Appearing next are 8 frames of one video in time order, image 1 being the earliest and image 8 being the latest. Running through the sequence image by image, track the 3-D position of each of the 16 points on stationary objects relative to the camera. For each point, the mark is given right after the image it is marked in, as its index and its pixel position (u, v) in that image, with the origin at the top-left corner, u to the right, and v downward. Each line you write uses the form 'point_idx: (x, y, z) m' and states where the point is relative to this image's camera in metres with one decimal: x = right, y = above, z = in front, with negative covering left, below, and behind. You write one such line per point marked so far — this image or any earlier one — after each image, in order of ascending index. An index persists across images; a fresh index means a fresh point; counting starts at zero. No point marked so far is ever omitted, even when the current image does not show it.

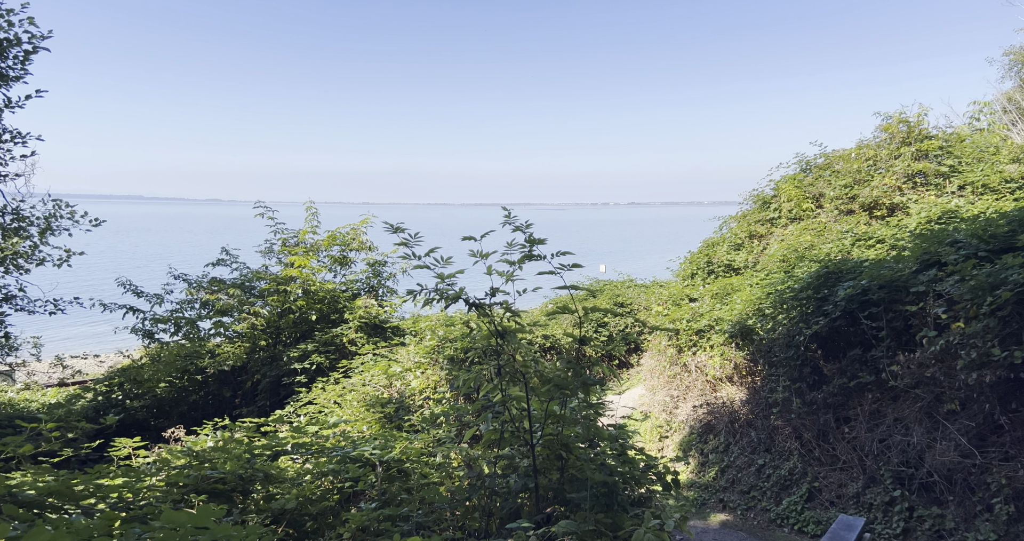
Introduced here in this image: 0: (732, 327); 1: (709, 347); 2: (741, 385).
0: (+2.8, -0.7, +9.8) m
1: (+2.6, -1.1, +10.5) m
2: (+2.9, -1.5, +9.8) m
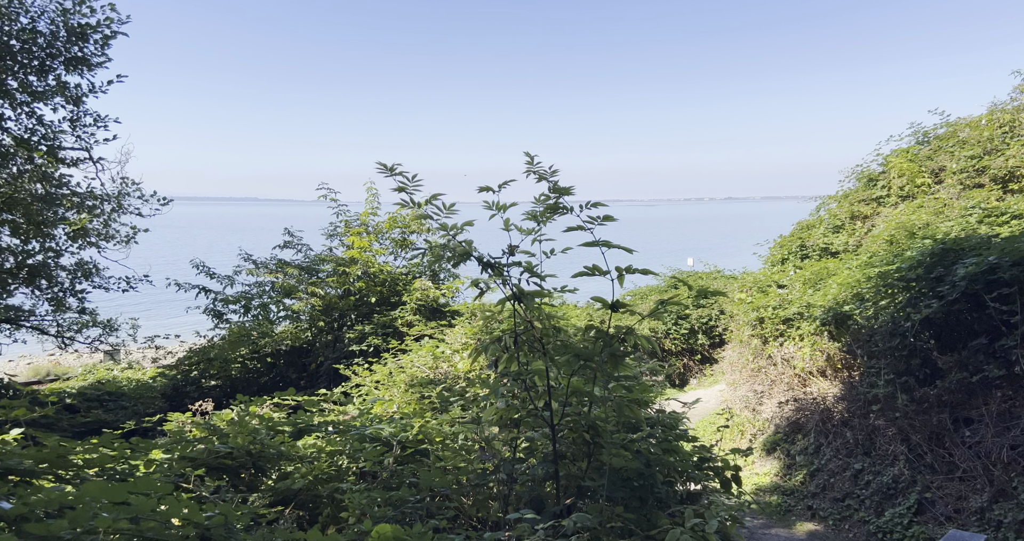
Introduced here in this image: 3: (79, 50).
0: (+3.6, -0.5, +8.7) m
1: (+3.5, -0.8, +9.4) m
2: (+3.7, -1.2, +8.7) m
3: (-5.7, +2.9, +10.0) m
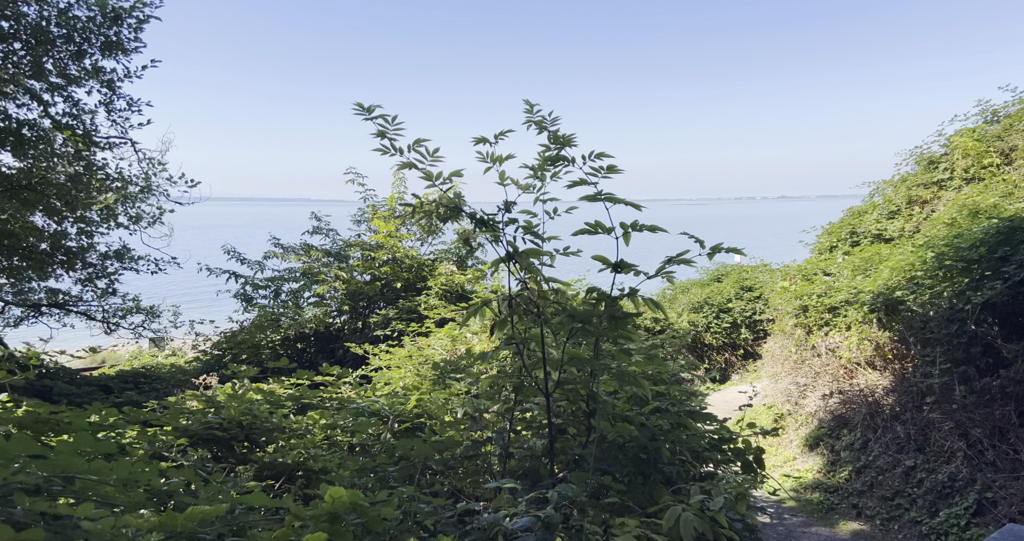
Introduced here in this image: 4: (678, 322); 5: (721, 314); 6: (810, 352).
0: (+3.8, -0.3, +8.1) m
1: (+3.8, -0.6, +8.8) m
2: (+3.9, -1.1, +8.0) m
3: (-5.3, +3.1, +10.1) m
4: (+3.2, -0.9, +14.8) m
5: (+4.0, -0.8, +14.8) m
6: (+3.6, -1.0, +9.3) m
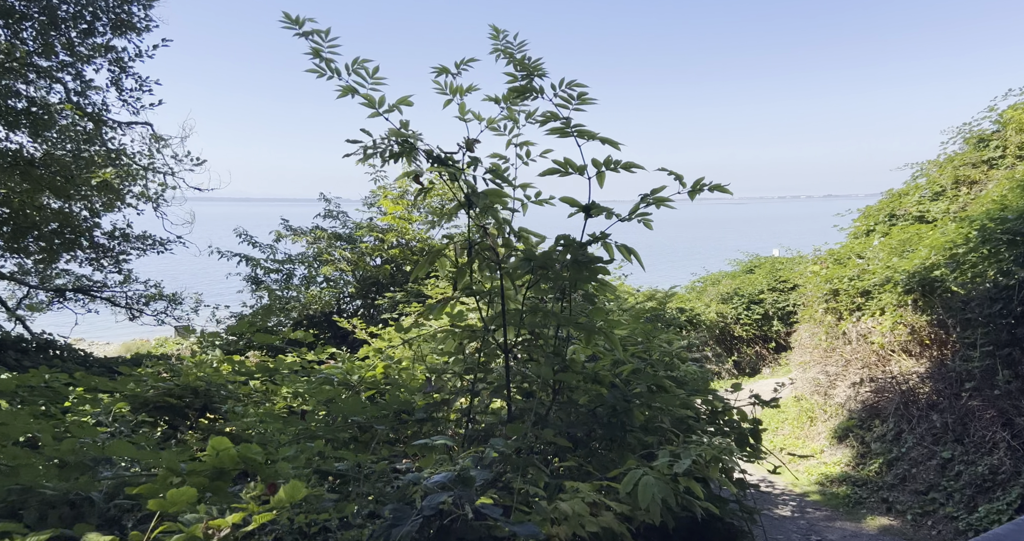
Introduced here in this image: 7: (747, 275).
0: (+3.9, -0.1, +7.5) m
1: (+3.9, -0.4, +8.2) m
2: (+4.0, -0.8, +7.4) m
3: (-5.1, +3.4, +10.0) m
4: (+3.6, -0.8, +14.2) m
5: (+4.4, -0.6, +14.1) m
6: (+3.8, -0.8, +8.7) m
7: (+4.6, -0.1, +15.0) m
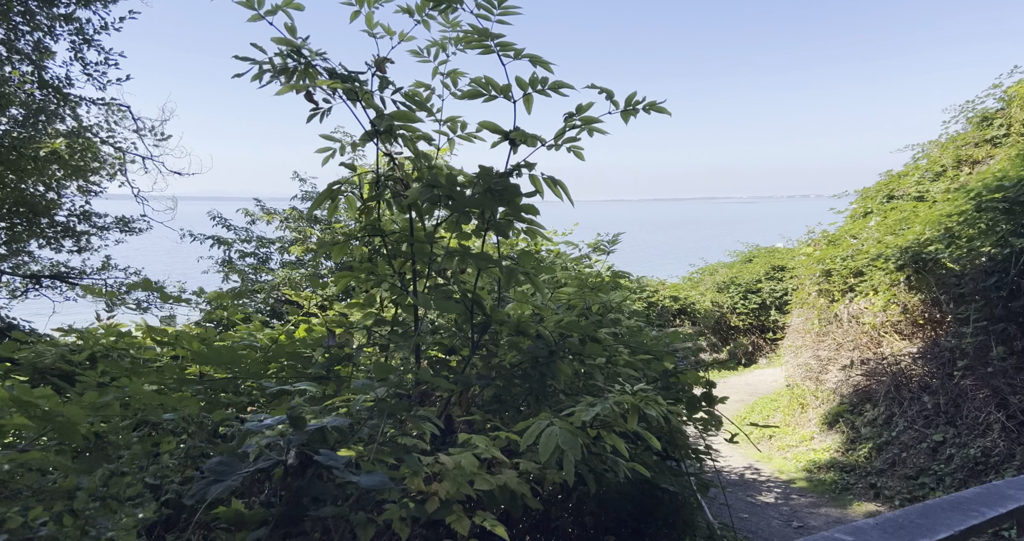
0: (+3.6, +0.1, +7.1) m
1: (+3.7, -0.2, +7.8) m
2: (+3.7, -0.6, +7.0) m
3: (-5.3, +3.6, +9.8) m
4: (+3.5, -0.6, +13.9) m
5: (+4.2, -0.4, +13.7) m
6: (+3.5, -0.6, +8.3) m
7: (+4.5, +0.1, +14.6) m
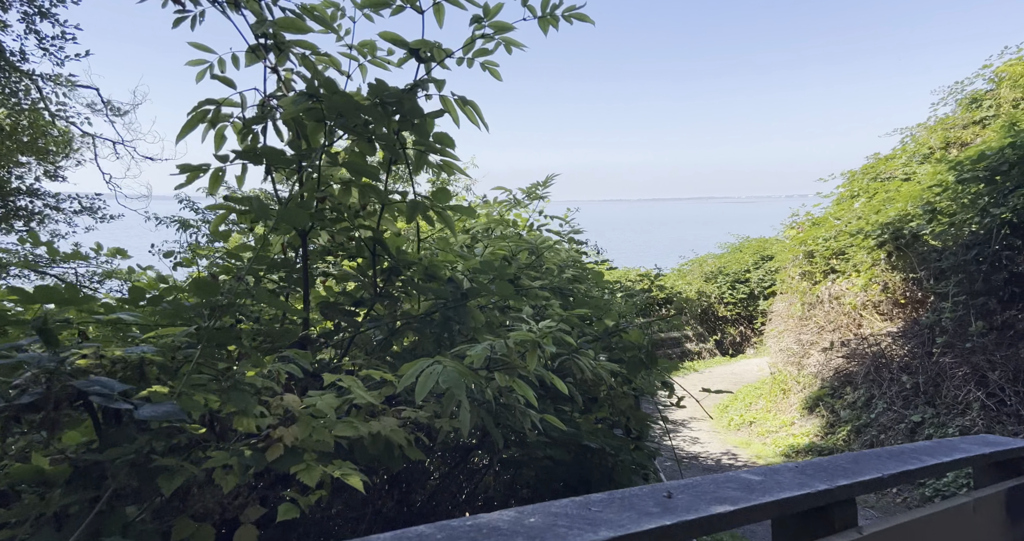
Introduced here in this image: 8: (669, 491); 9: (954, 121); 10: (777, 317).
0: (+3.3, +0.3, +6.9) m
1: (+3.4, 0.0, +7.6) m
2: (+3.4, -0.4, +6.8) m
3: (-5.6, +3.8, +9.5) m
4: (+3.2, -0.4, +13.6) m
5: (+3.9, -0.2, +13.5) m
6: (+3.2, -0.4, +8.1) m
7: (+4.2, +0.3, +14.4) m
8: (+0.3, -0.4, +1.3) m
9: (+5.7, +1.9, +9.9) m
10: (+3.3, -0.6, +9.4) m
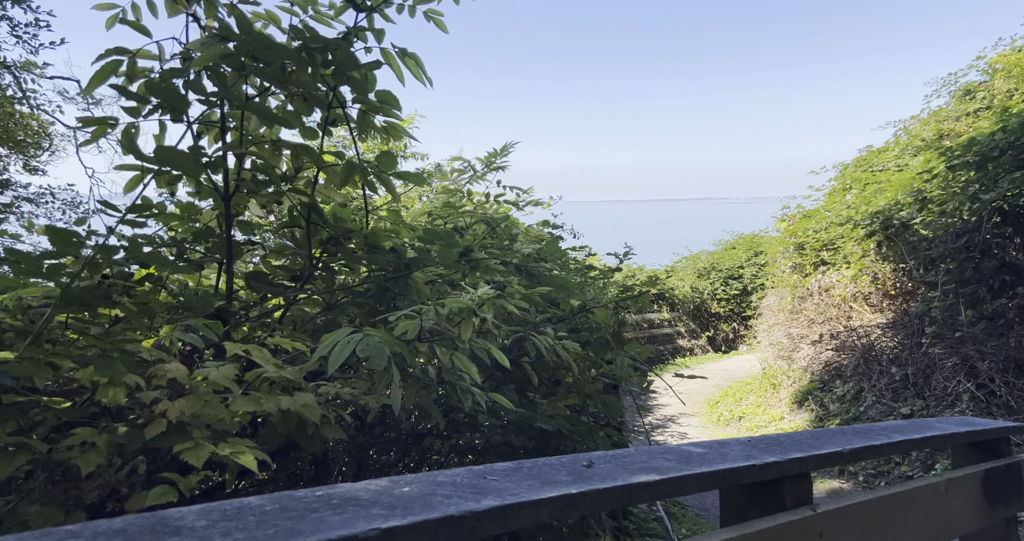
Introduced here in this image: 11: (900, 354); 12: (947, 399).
0: (+3.2, +0.4, +6.7) m
1: (+3.2, +0.1, +7.4) m
2: (+3.3, -0.3, +6.6) m
3: (-5.8, +3.8, +9.4) m
4: (+3.0, -0.3, +13.5) m
5: (+3.8, -0.2, +13.4) m
6: (+3.1, -0.3, +8.0) m
7: (+4.0, +0.4, +14.3) m
8: (+0.1, -0.3, +1.2) m
9: (+5.6, +2.0, +9.8) m
10: (+3.1, -0.5, +9.3) m
11: (+3.1, -0.7, +6.2) m
12: (+3.1, -0.9, +5.5) m
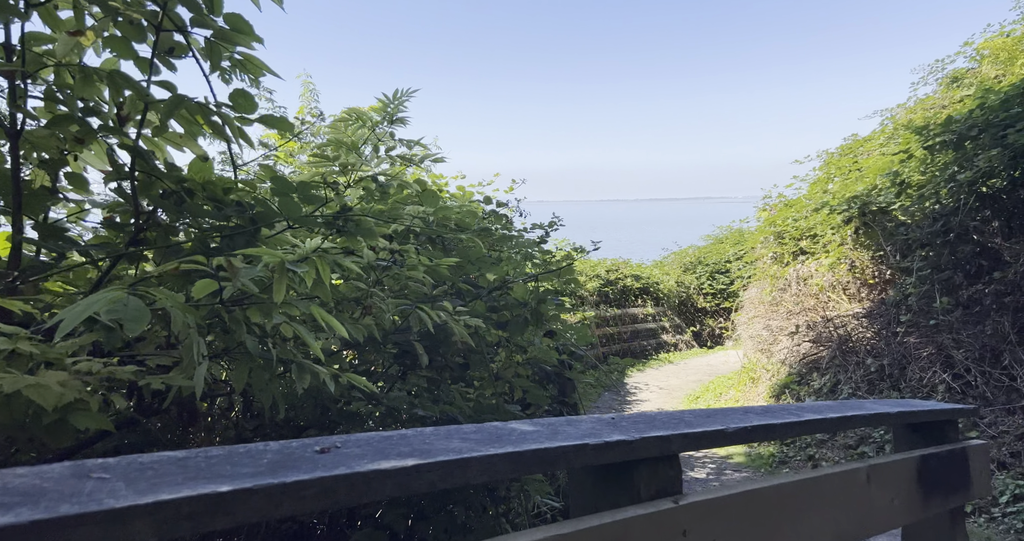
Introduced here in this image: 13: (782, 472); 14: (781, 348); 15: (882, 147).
0: (+2.9, +0.5, +6.5) m
1: (+2.9, +0.2, +7.2) m
2: (+2.9, -0.2, +6.4) m
3: (-6.1, +3.9, +9.1) m
4: (+2.7, -0.2, +13.2) m
5: (+3.5, -0.1, +13.1) m
6: (+2.7, -0.2, +7.7) m
7: (+3.7, +0.5, +14.0) m
8: (-0.2, -0.2, +0.9) m
9: (+5.3, +2.1, +9.5) m
10: (+2.8, -0.4, +9.0) m
11: (+2.8, -0.6, +5.9) m
12: (+2.8, -0.8, +5.2) m
13: (+2.0, -1.5, +5.6) m
14: (+2.6, -0.7, +7.4) m
15: (+4.4, +1.5, +9.1) m
